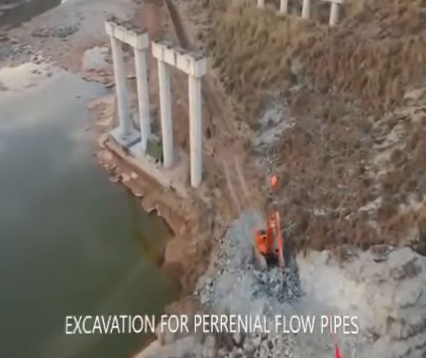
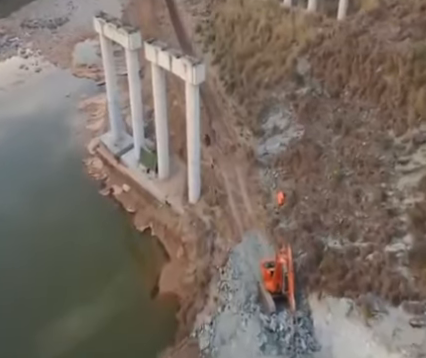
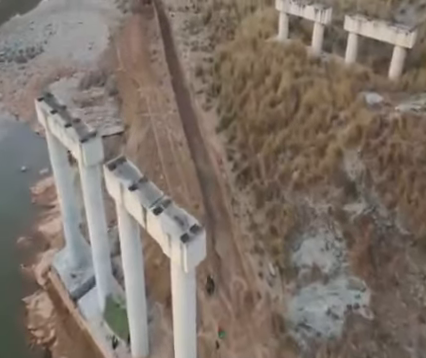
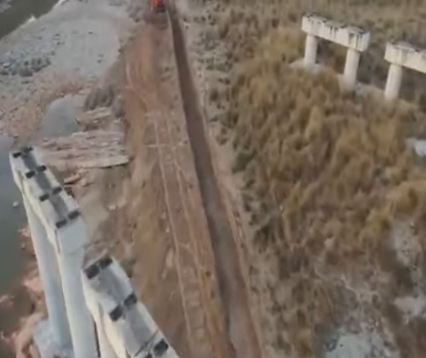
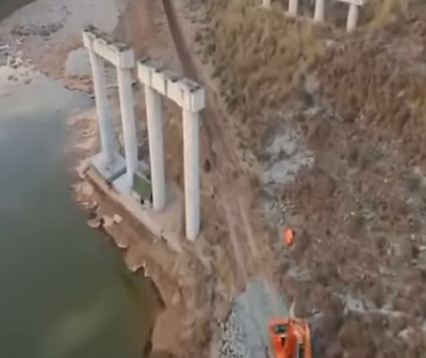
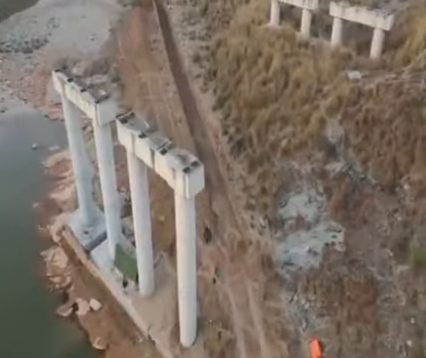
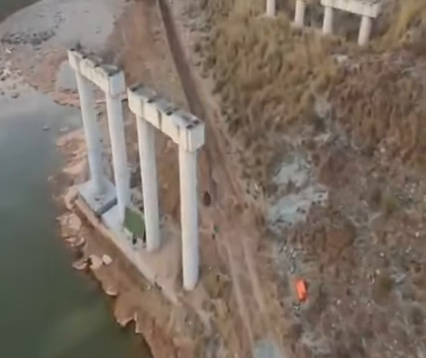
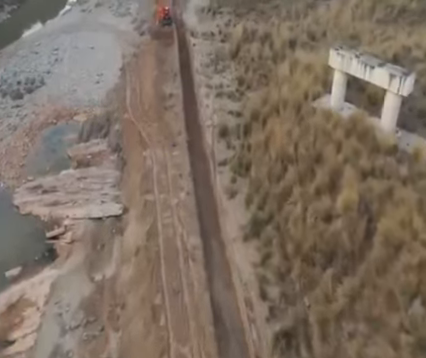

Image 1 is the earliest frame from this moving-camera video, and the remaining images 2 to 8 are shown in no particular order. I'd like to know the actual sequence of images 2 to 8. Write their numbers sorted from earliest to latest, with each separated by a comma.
2, 5, 7, 6, 3, 4, 8
